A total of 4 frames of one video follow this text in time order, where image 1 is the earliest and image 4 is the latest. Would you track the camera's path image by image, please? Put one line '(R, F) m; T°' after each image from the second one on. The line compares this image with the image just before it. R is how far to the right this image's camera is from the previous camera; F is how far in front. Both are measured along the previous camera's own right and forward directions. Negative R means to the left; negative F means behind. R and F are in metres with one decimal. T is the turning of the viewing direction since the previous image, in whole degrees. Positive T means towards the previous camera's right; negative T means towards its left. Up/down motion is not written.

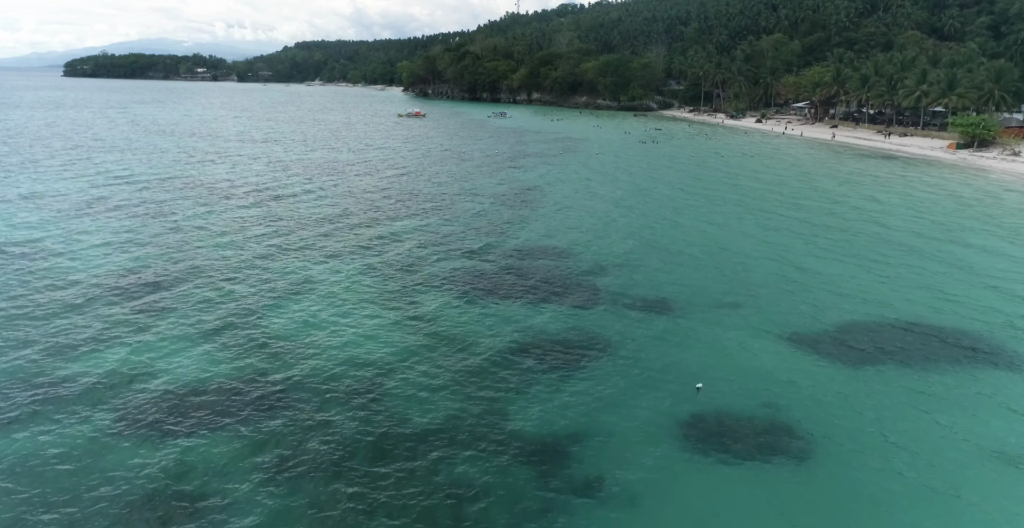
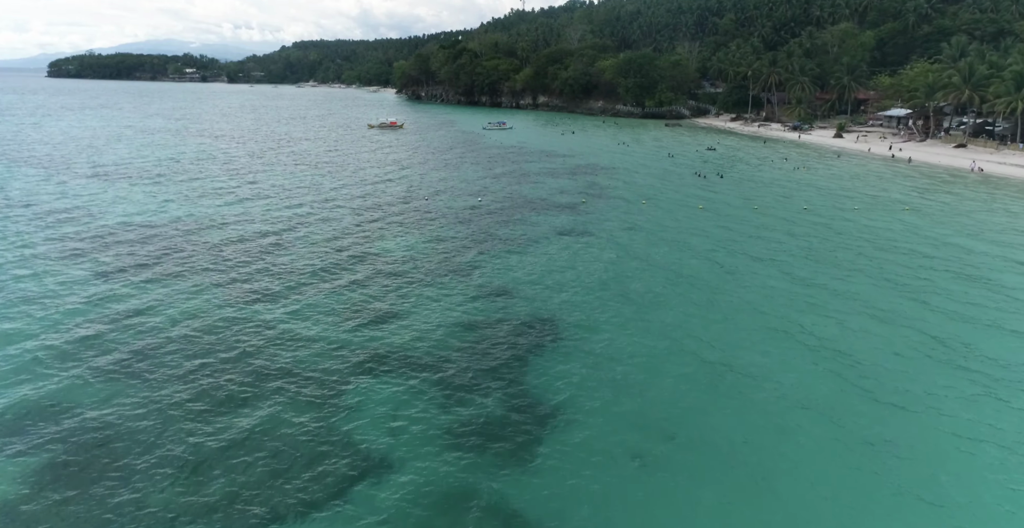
(-3.6, +31.3) m; 0°
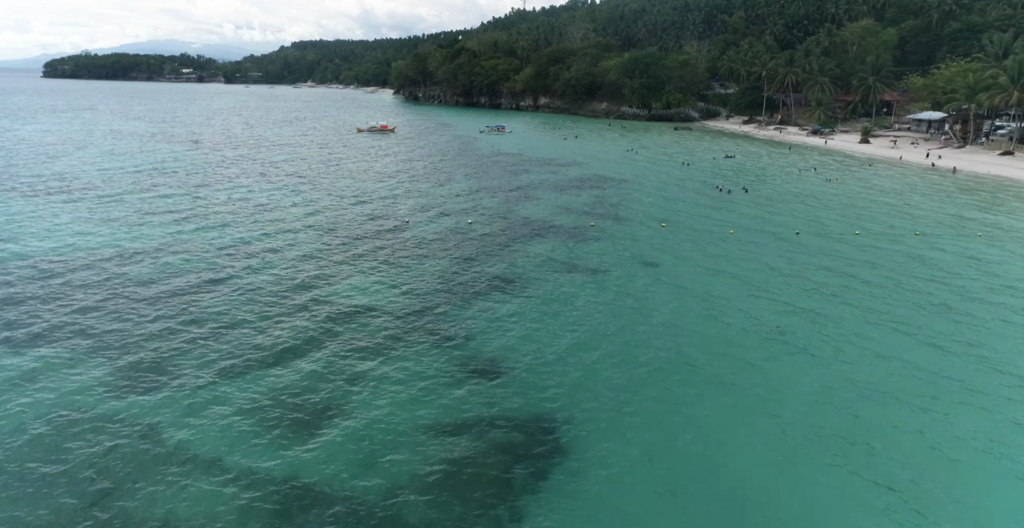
(-0.8, +8.1) m; 0°
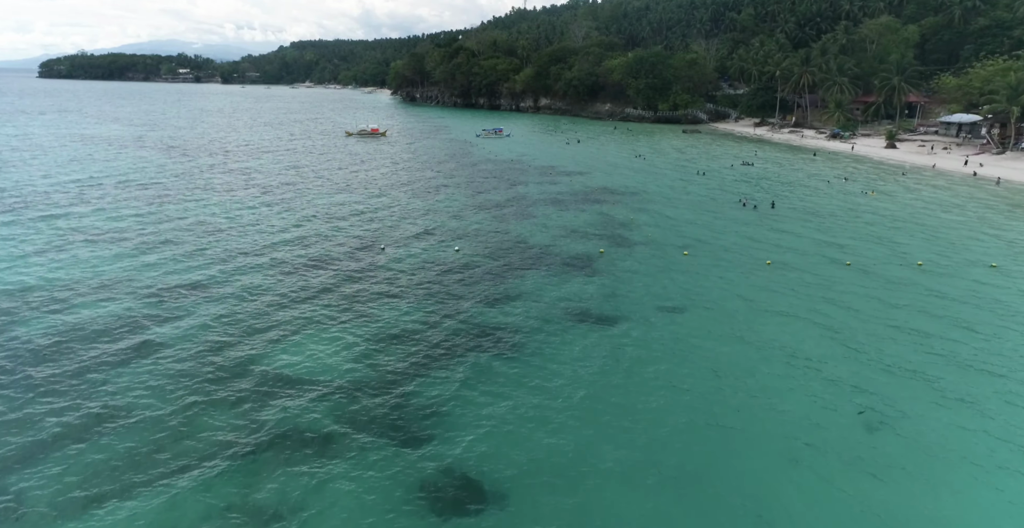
(-0.5, +7.3) m; 0°
